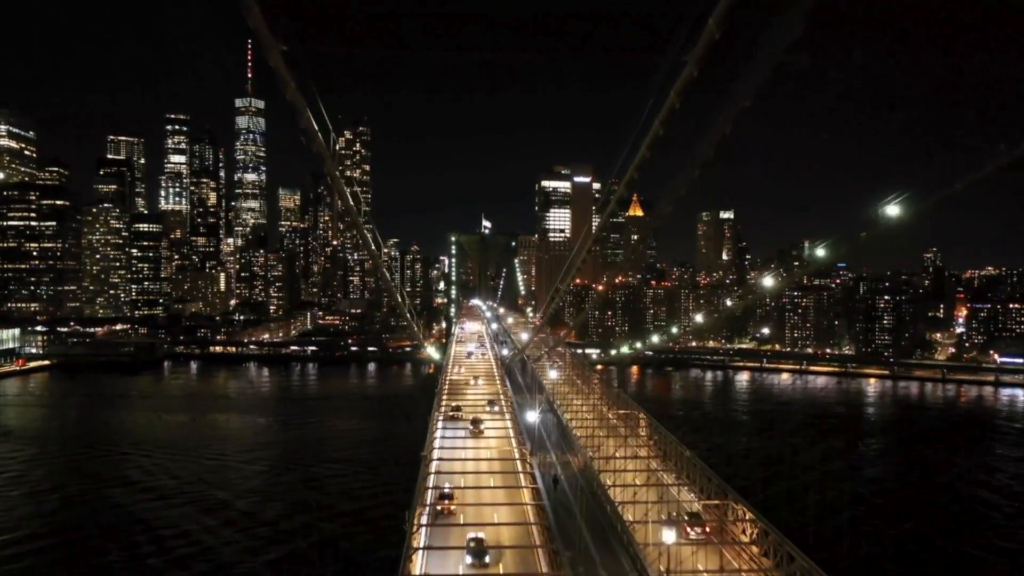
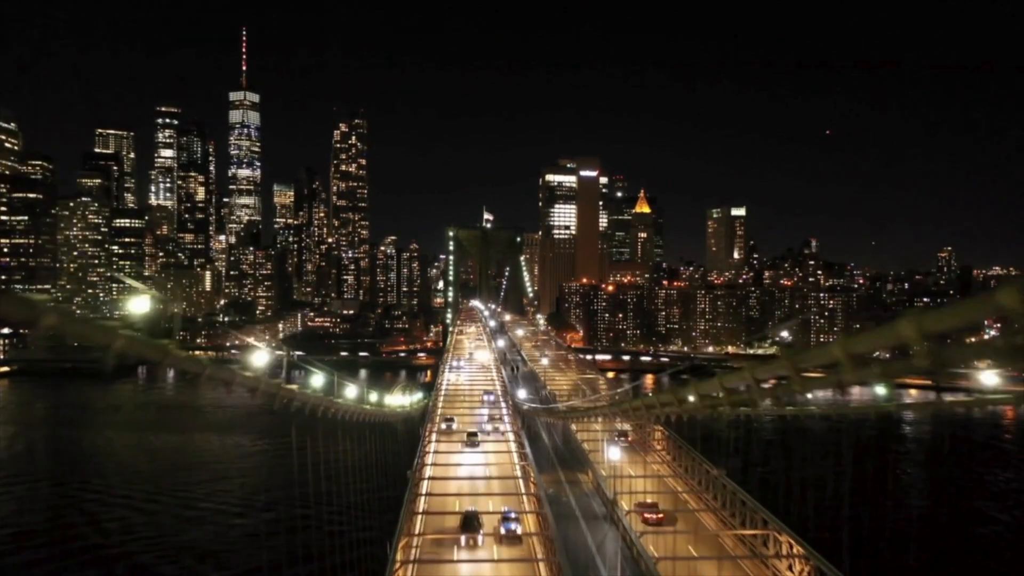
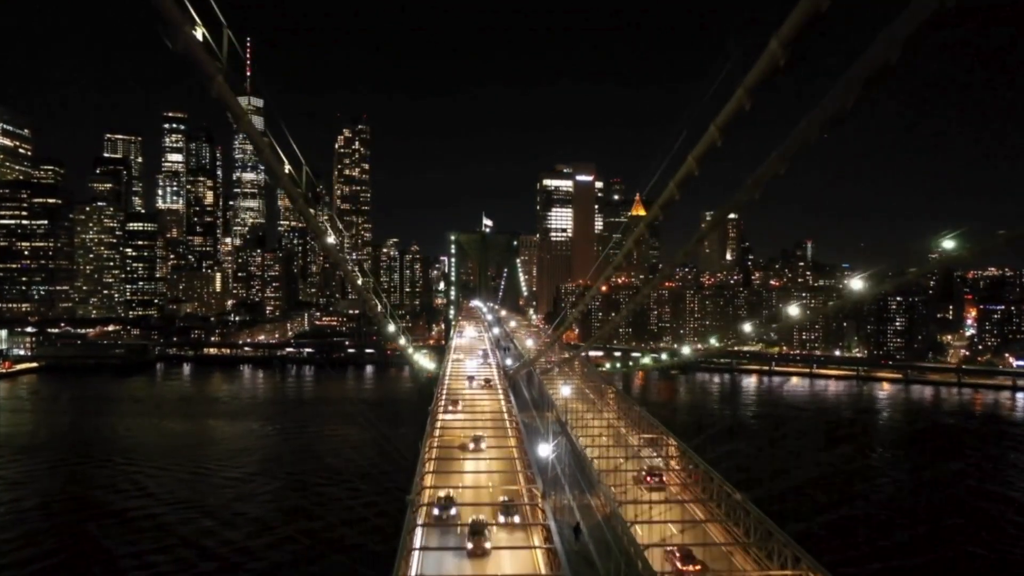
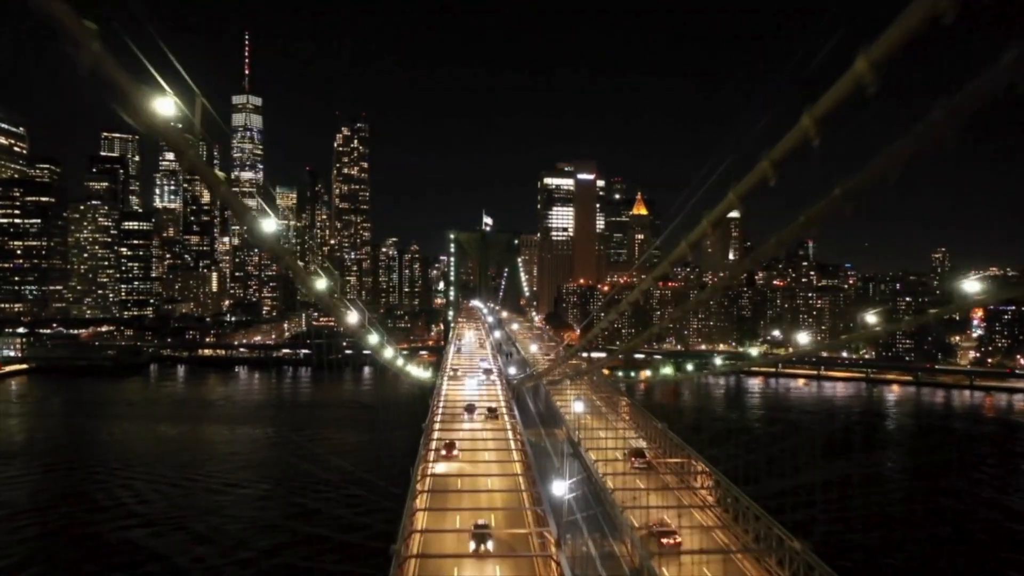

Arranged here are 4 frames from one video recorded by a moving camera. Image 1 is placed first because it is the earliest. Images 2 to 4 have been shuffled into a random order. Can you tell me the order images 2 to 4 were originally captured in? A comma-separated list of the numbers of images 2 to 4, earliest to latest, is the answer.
3, 4, 2
